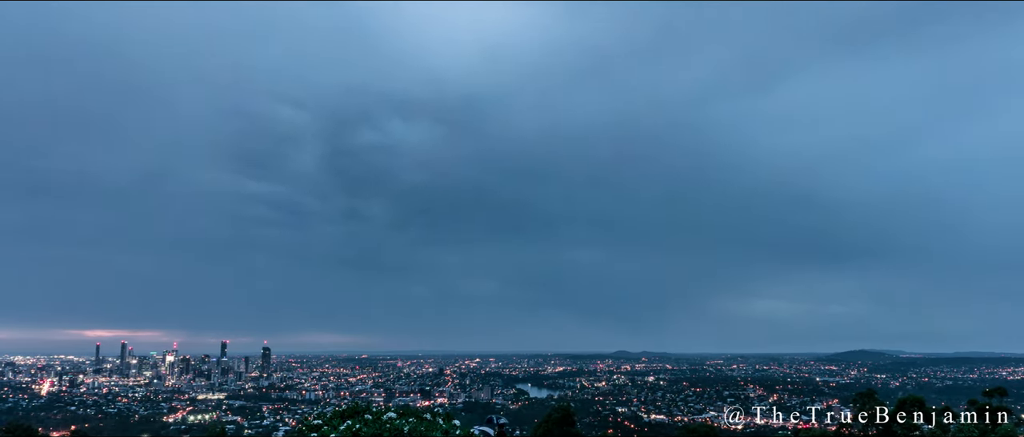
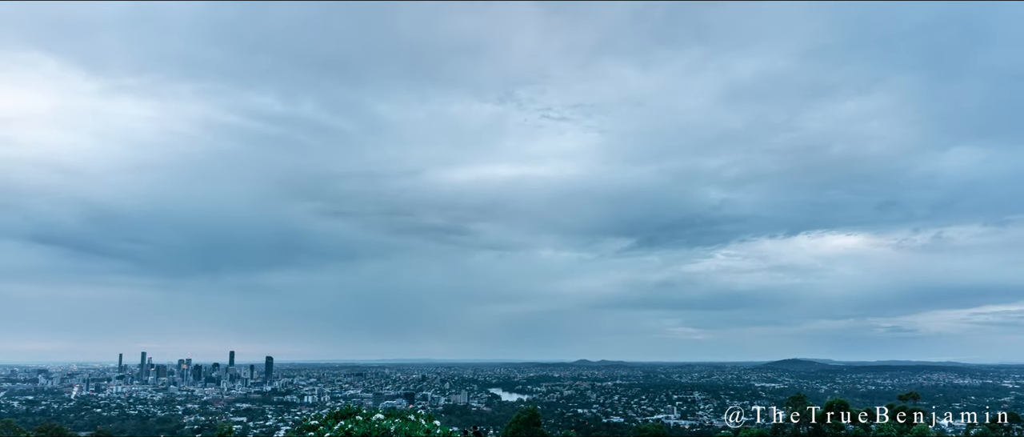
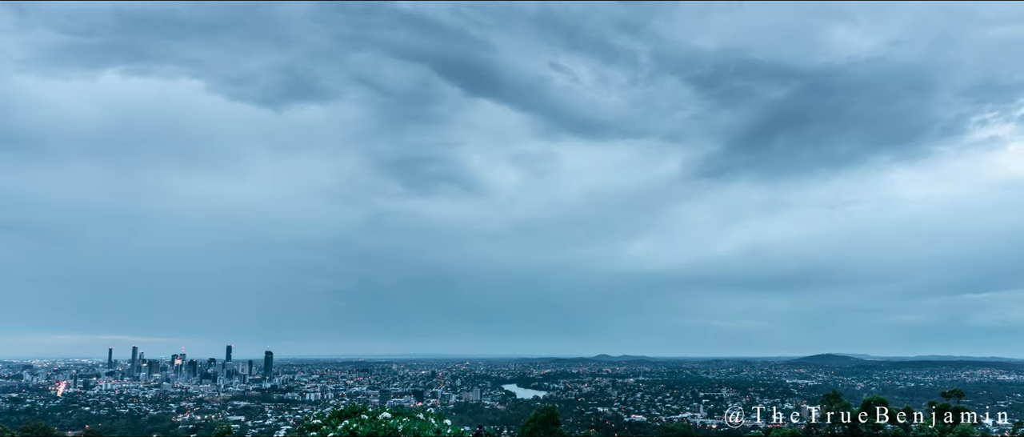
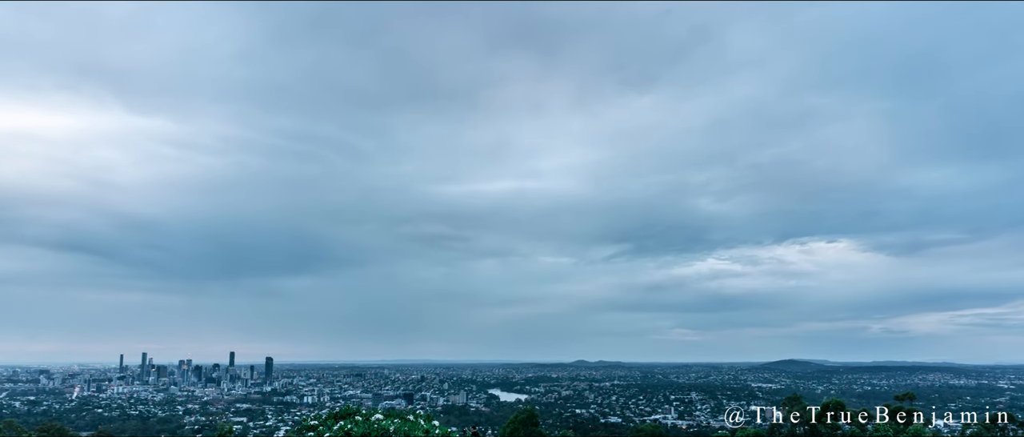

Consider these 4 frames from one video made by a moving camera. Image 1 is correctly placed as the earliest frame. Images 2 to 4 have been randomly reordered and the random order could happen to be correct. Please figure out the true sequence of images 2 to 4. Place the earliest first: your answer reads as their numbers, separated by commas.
3, 2, 4
